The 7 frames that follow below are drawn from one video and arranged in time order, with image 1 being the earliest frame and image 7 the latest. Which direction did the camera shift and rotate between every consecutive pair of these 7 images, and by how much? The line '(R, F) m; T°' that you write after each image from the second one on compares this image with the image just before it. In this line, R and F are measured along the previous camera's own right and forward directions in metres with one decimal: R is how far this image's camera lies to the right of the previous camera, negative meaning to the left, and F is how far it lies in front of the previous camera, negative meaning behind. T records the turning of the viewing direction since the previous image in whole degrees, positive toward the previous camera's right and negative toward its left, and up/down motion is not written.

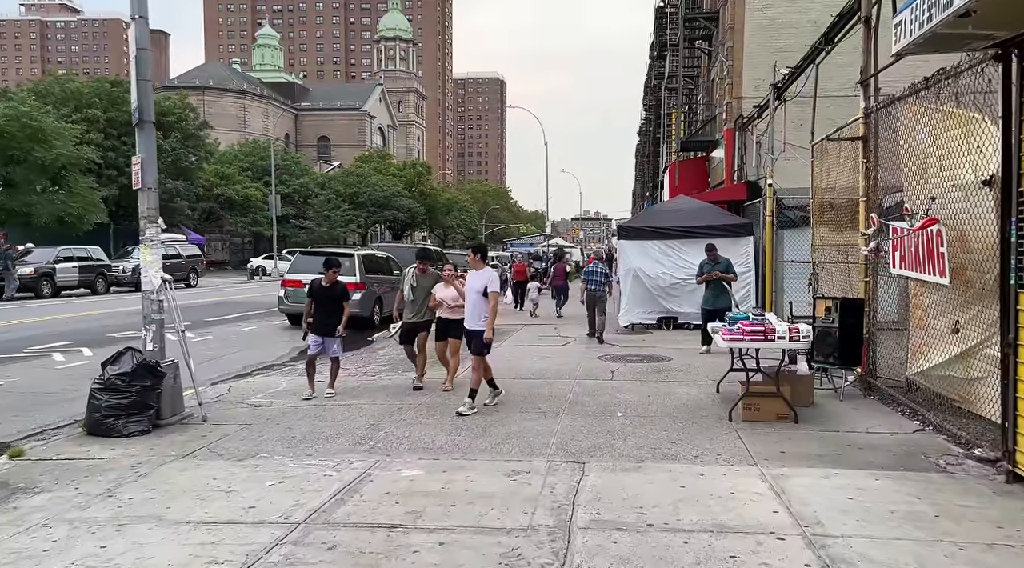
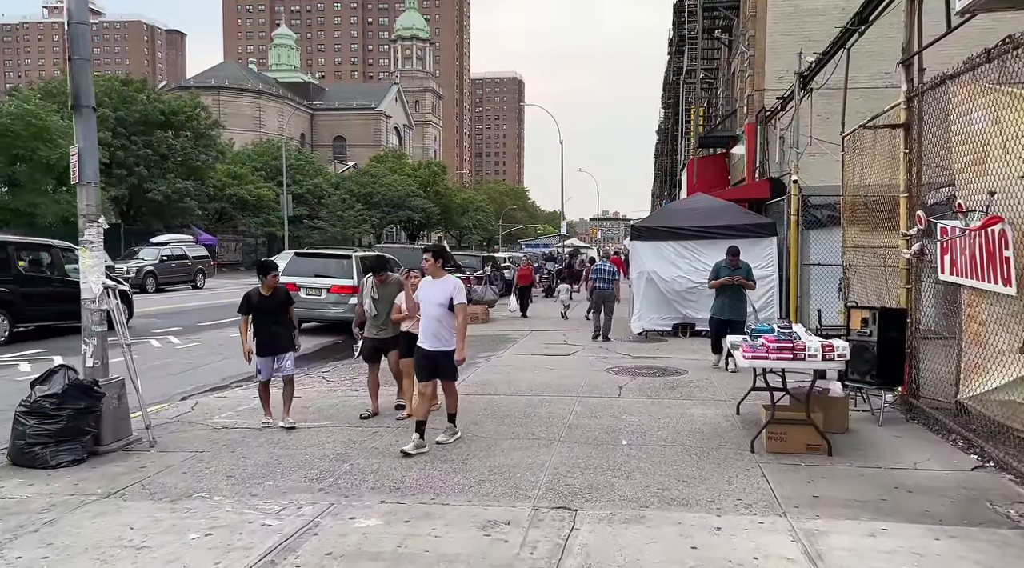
(+0.2, +1.0) m; -1°
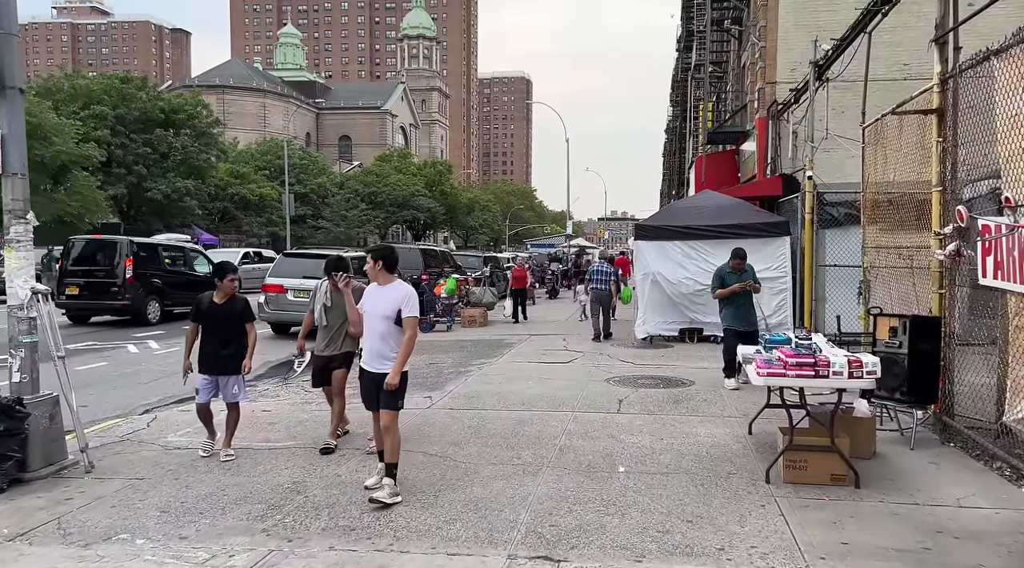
(+0.2, +0.8) m; -1°
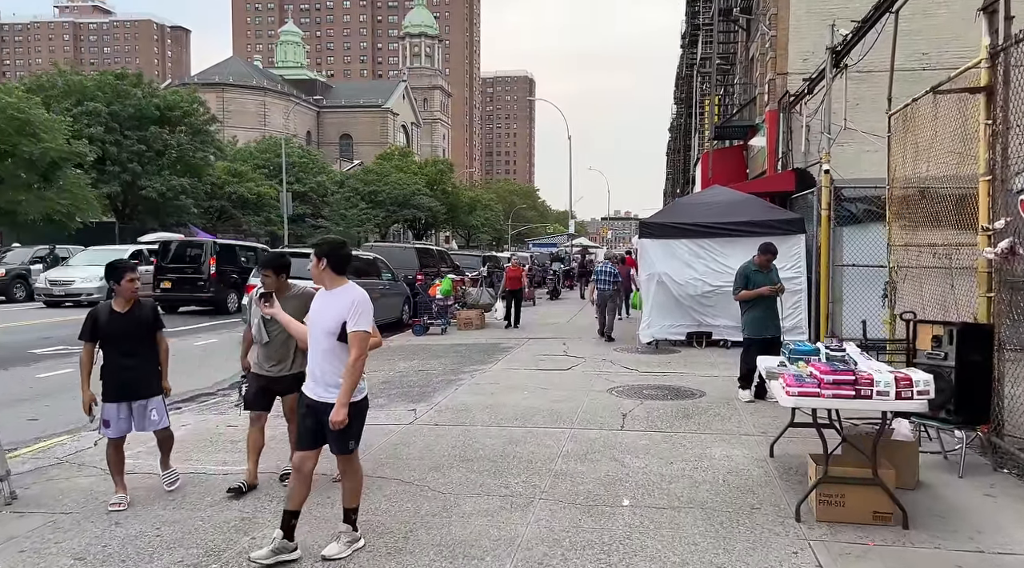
(+0.1, +0.8) m; 0°
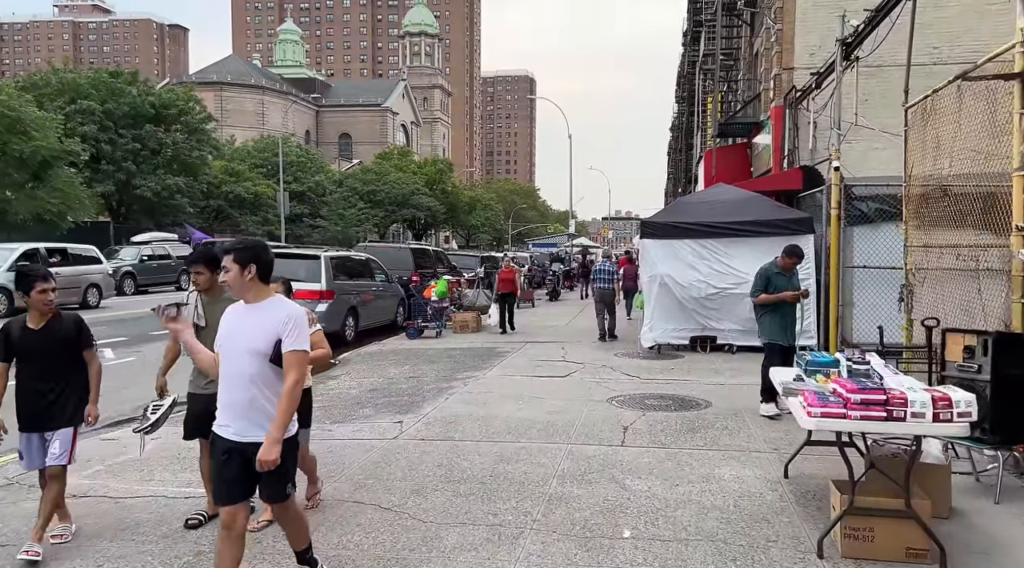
(+0.1, +0.5) m; 0°
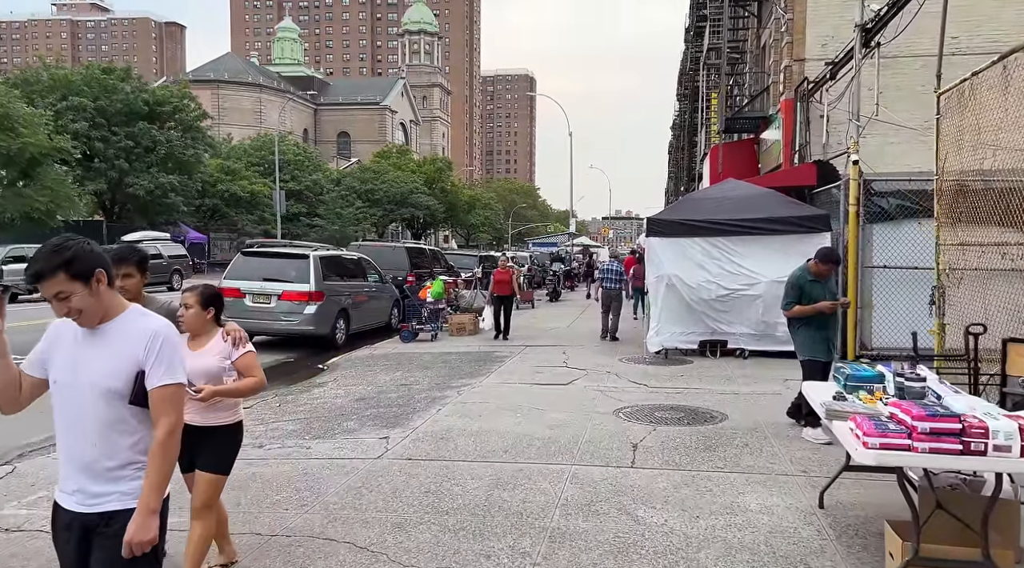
(0.0, +0.7) m; 0°
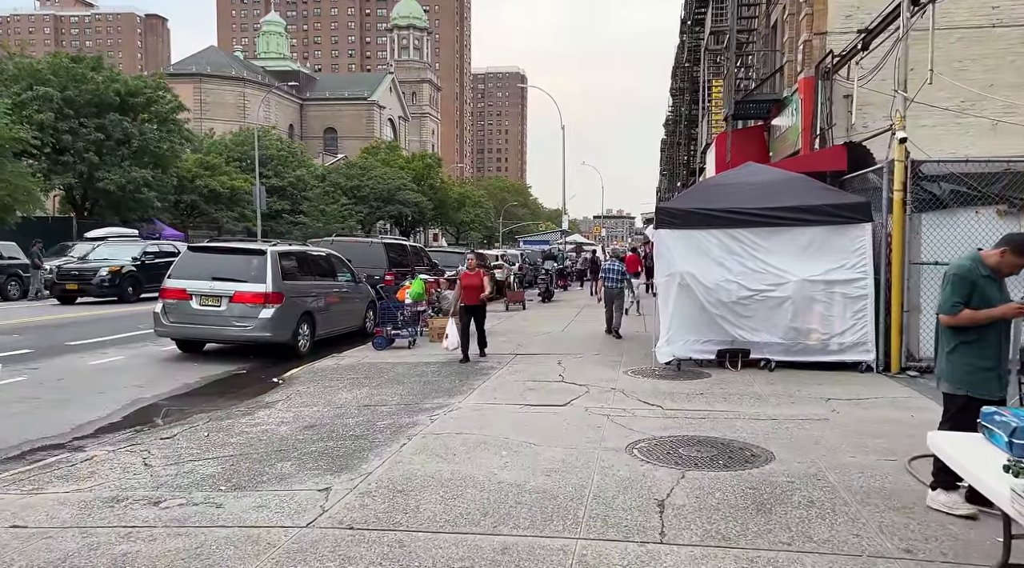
(+0.1, +1.7) m; +1°
